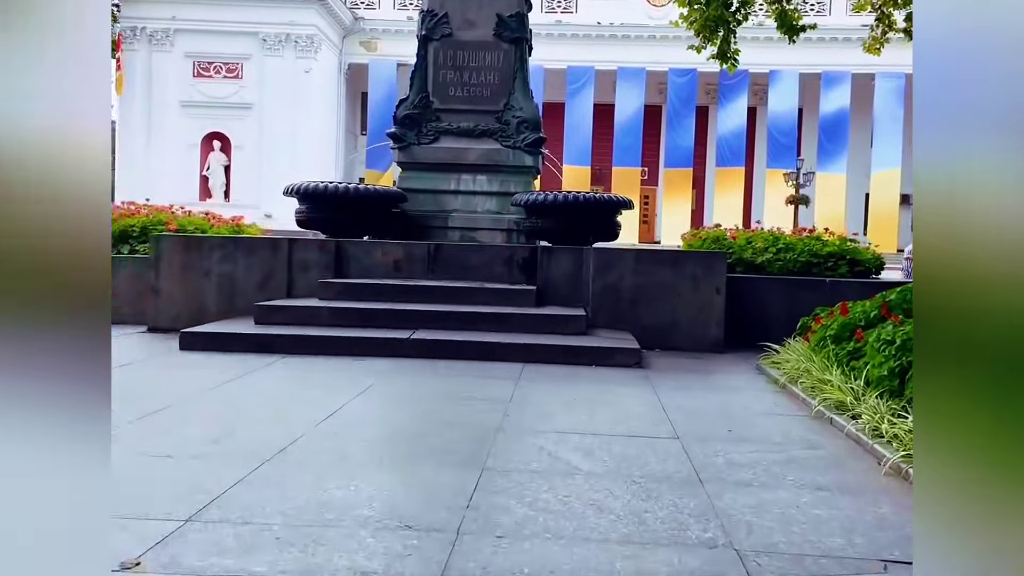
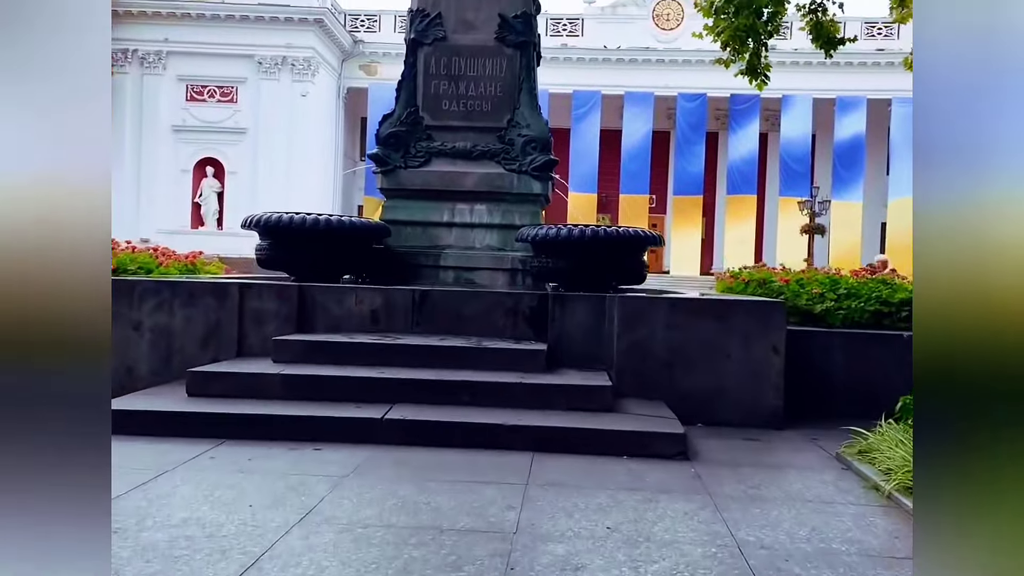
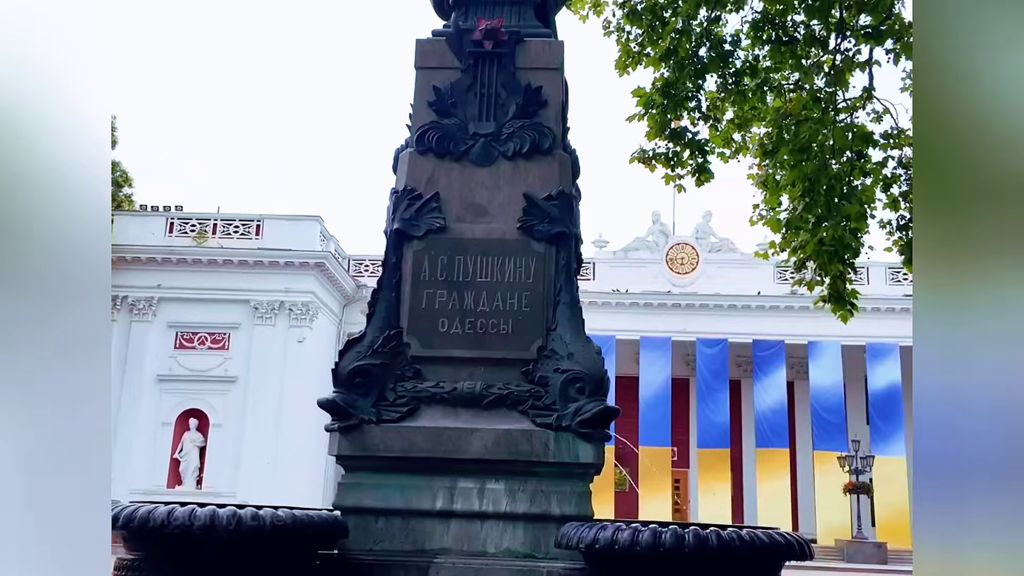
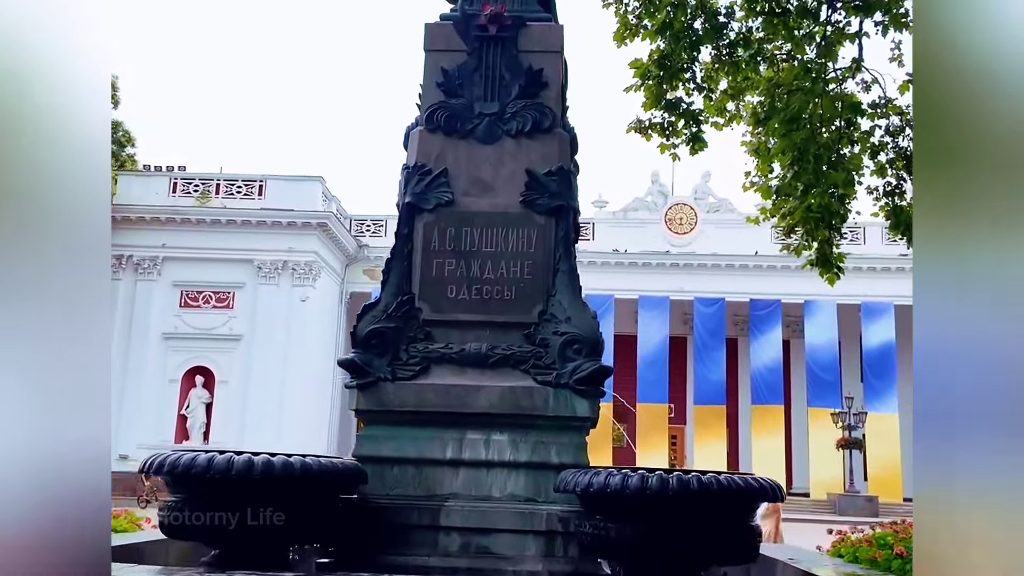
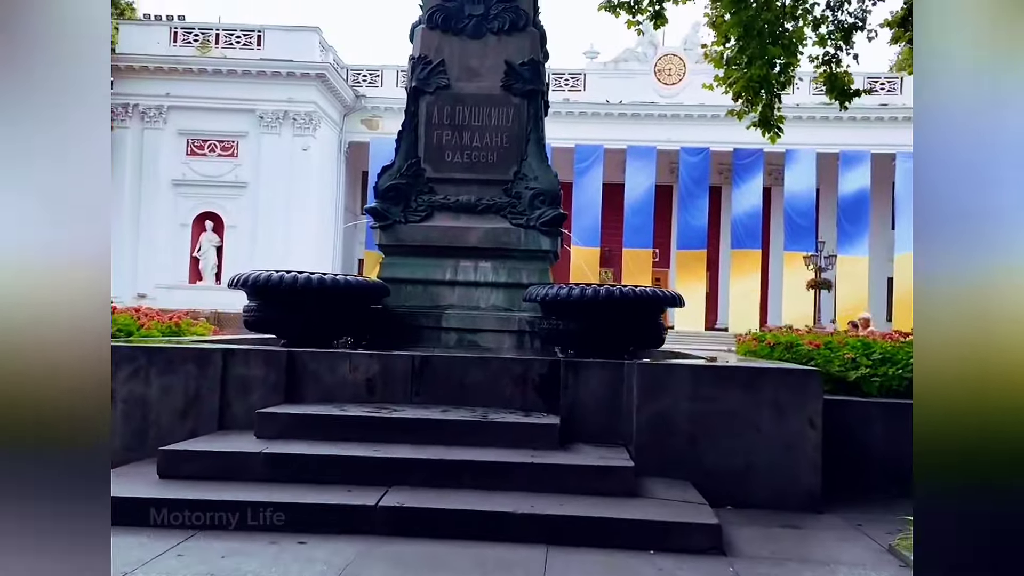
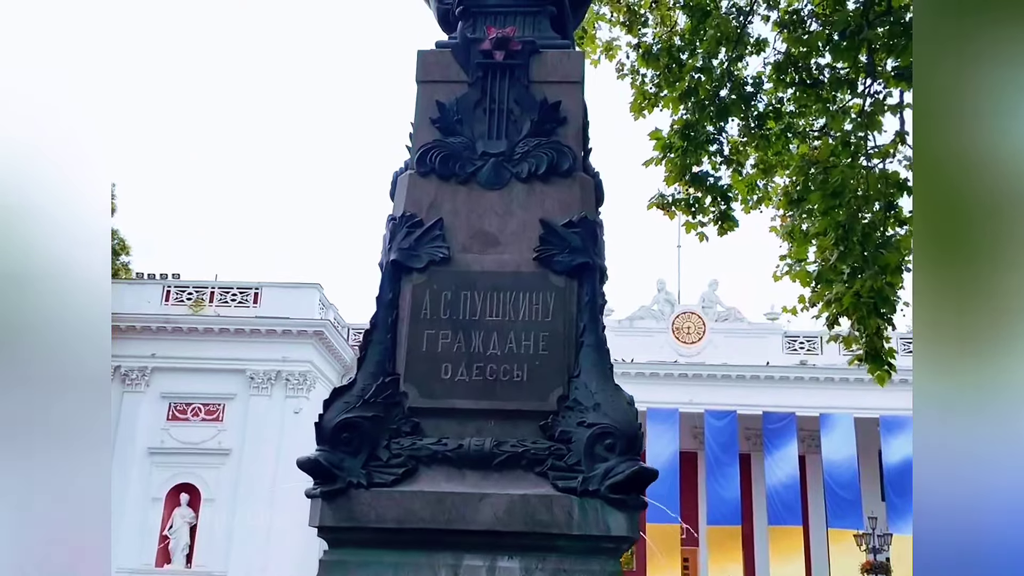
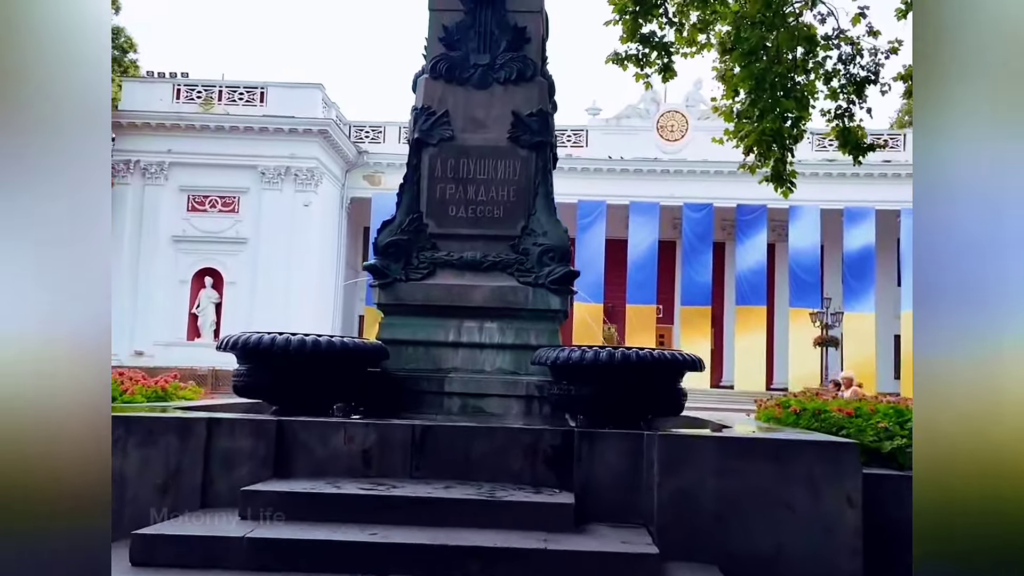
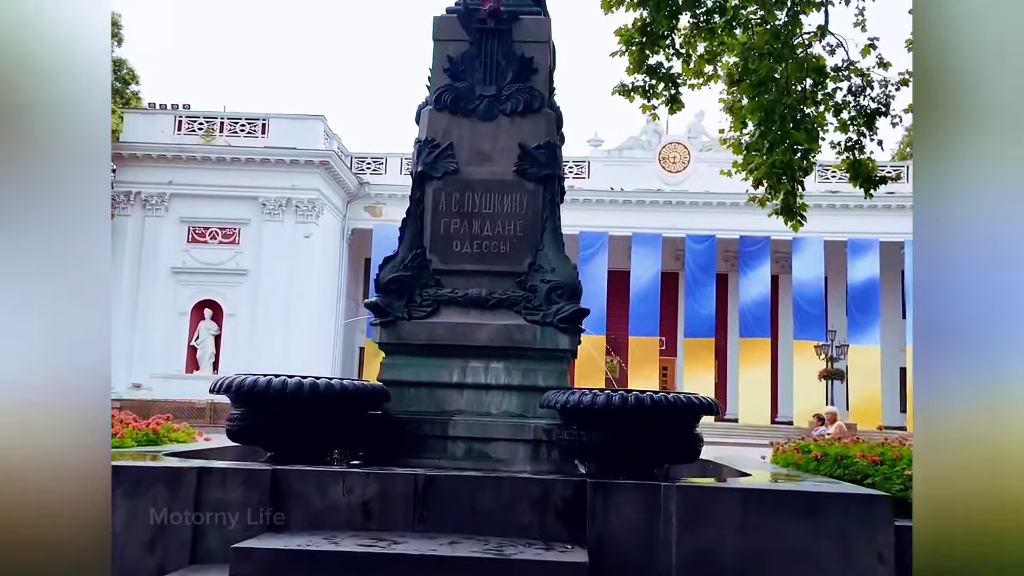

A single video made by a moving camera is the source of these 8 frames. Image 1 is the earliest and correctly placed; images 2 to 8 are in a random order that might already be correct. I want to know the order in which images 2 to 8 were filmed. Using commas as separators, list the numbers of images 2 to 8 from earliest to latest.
2, 5, 7, 8, 4, 3, 6
